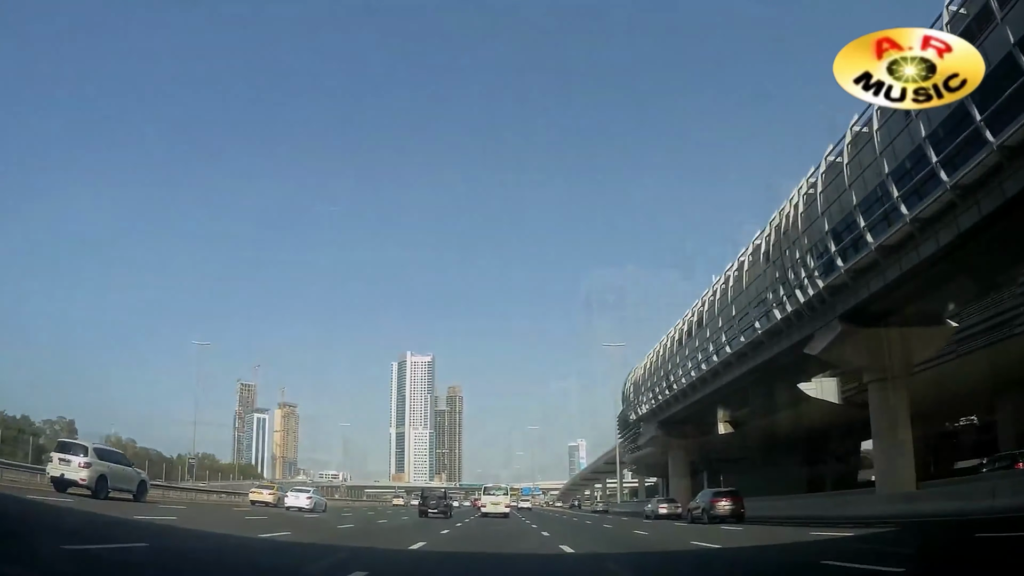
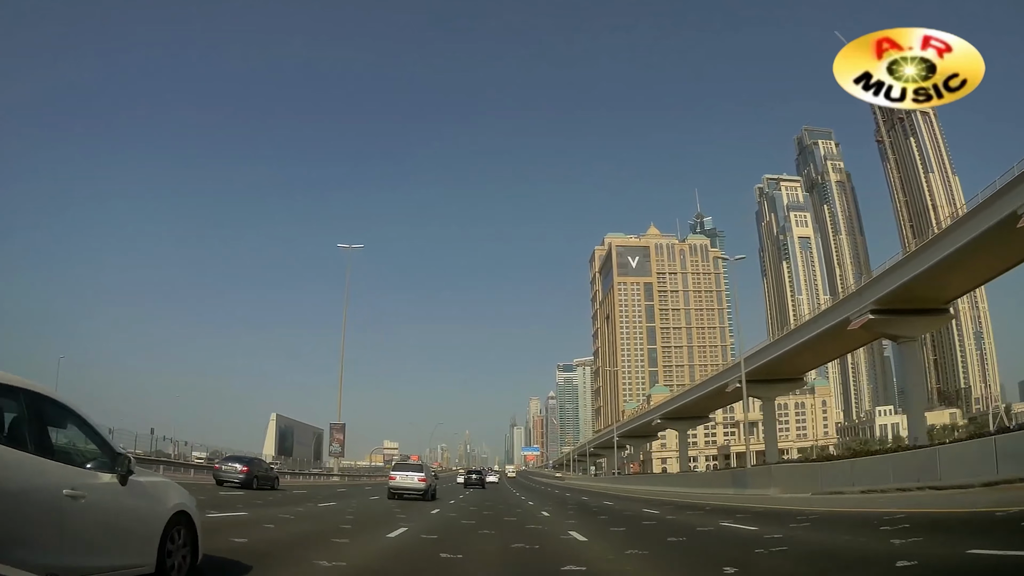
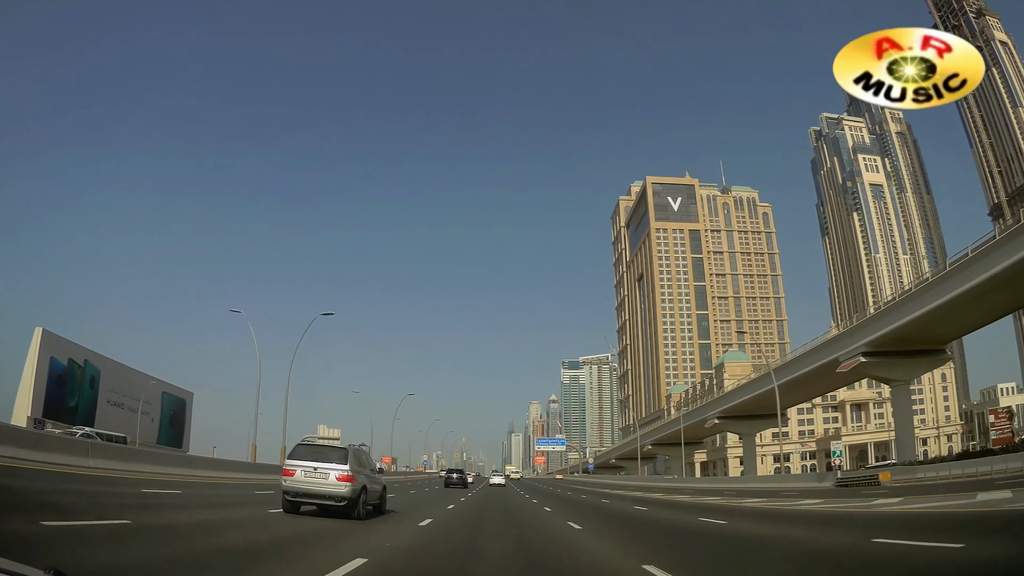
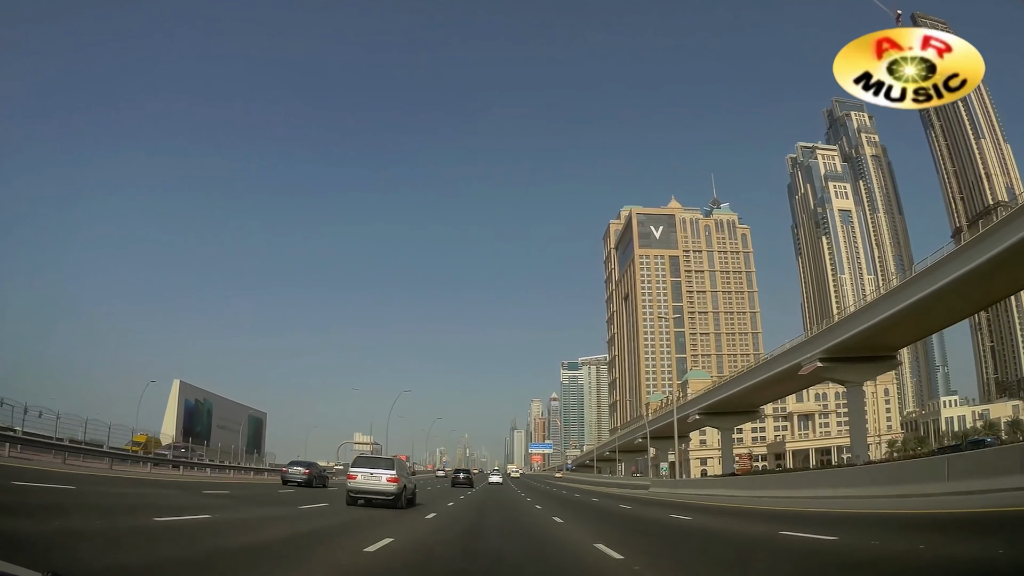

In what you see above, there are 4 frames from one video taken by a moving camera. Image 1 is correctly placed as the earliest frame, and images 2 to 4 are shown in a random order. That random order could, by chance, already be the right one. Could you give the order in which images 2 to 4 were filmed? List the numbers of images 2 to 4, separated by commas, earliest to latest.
2, 4, 3
